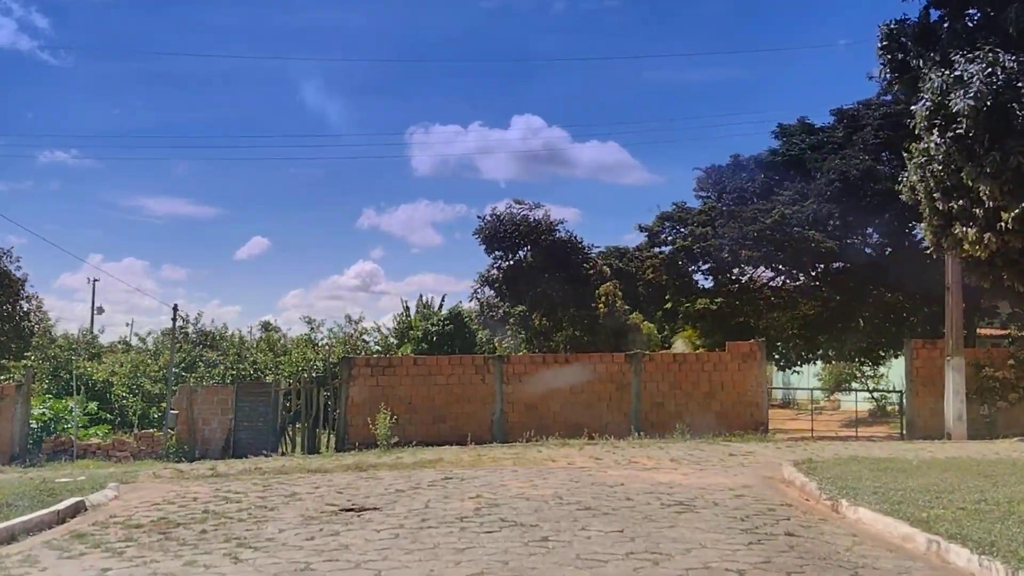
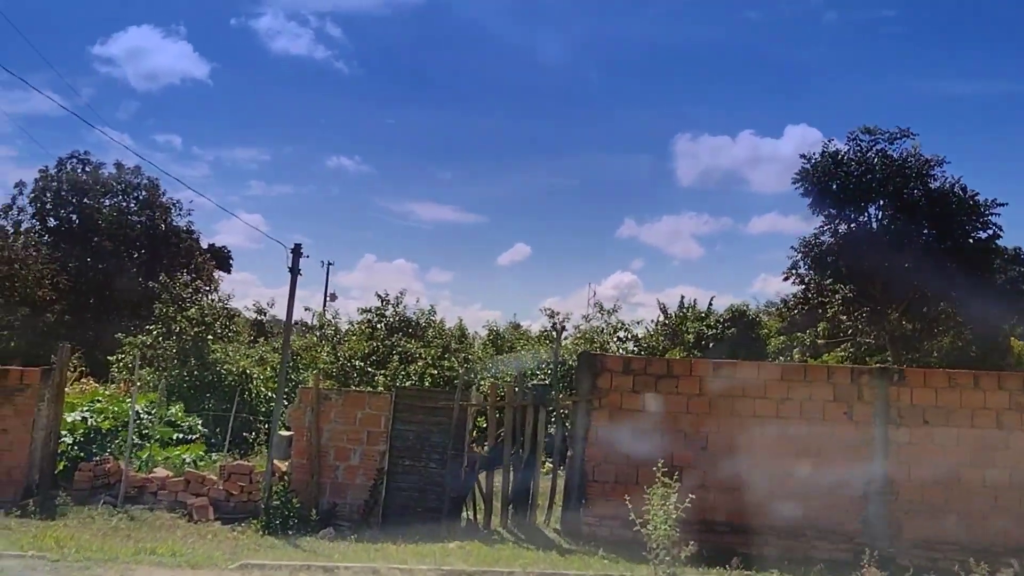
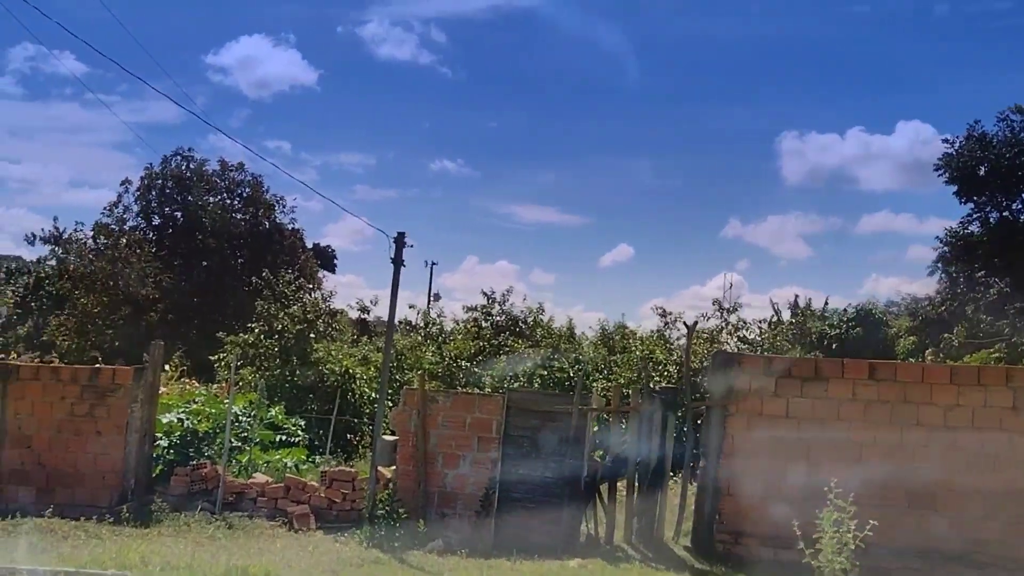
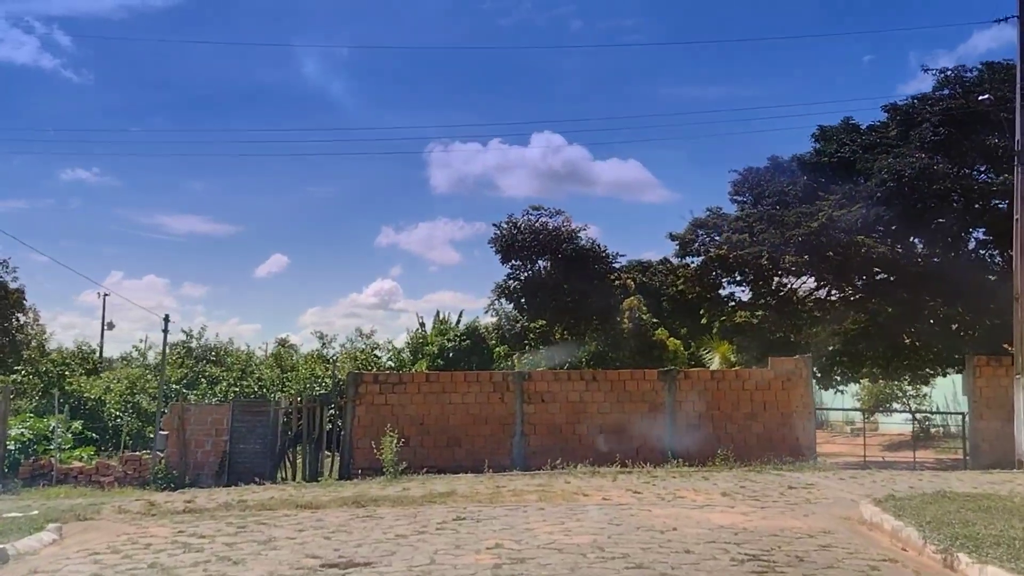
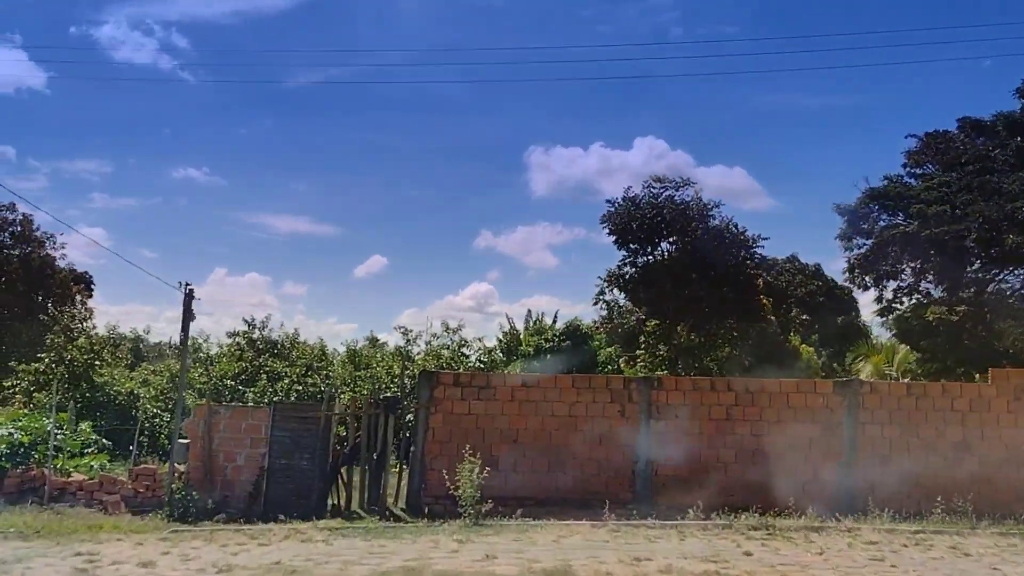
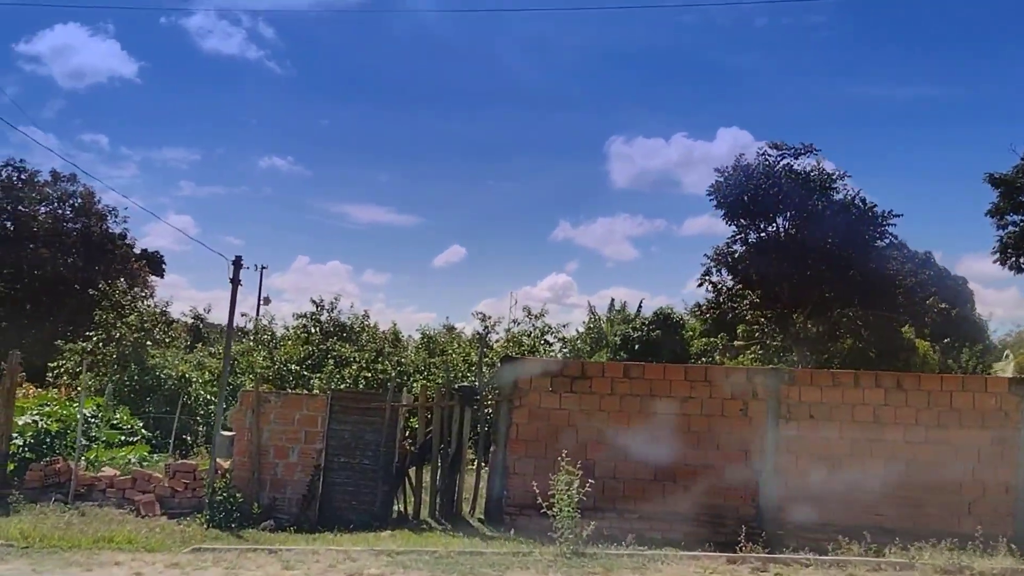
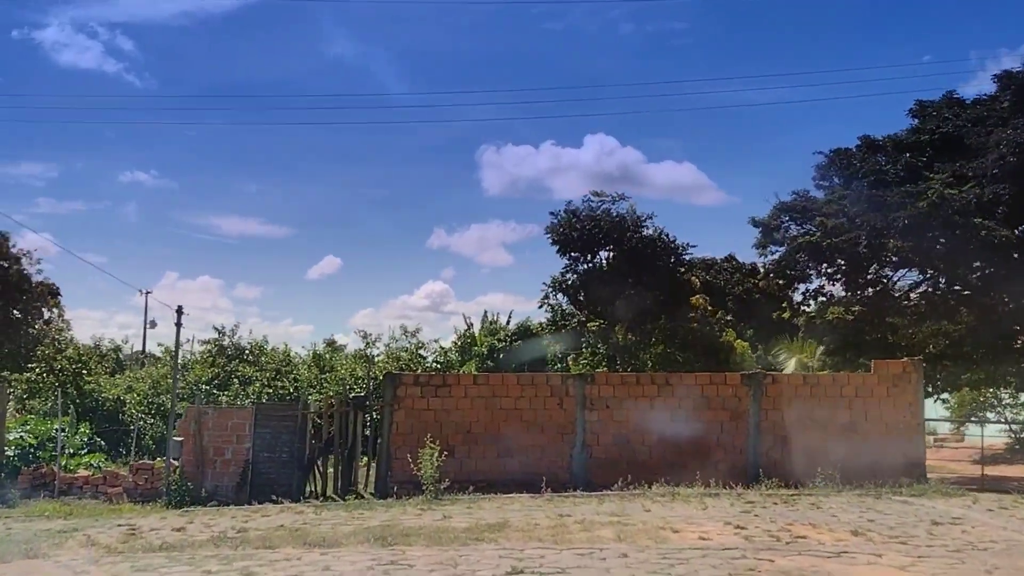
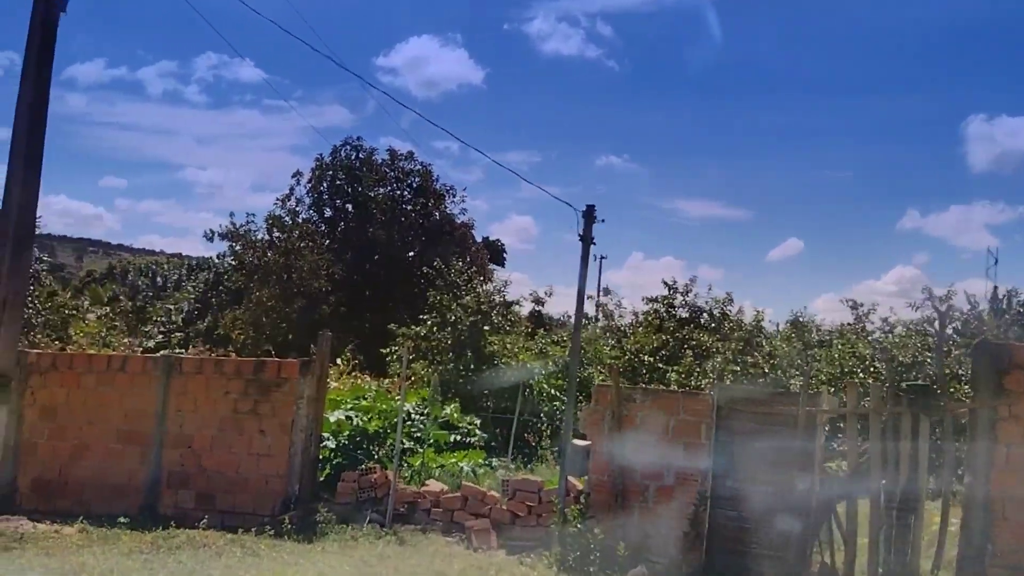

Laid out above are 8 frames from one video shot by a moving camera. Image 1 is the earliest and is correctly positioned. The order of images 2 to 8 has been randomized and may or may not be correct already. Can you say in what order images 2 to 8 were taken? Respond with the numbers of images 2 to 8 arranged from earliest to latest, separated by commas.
4, 7, 5, 6, 2, 3, 8
